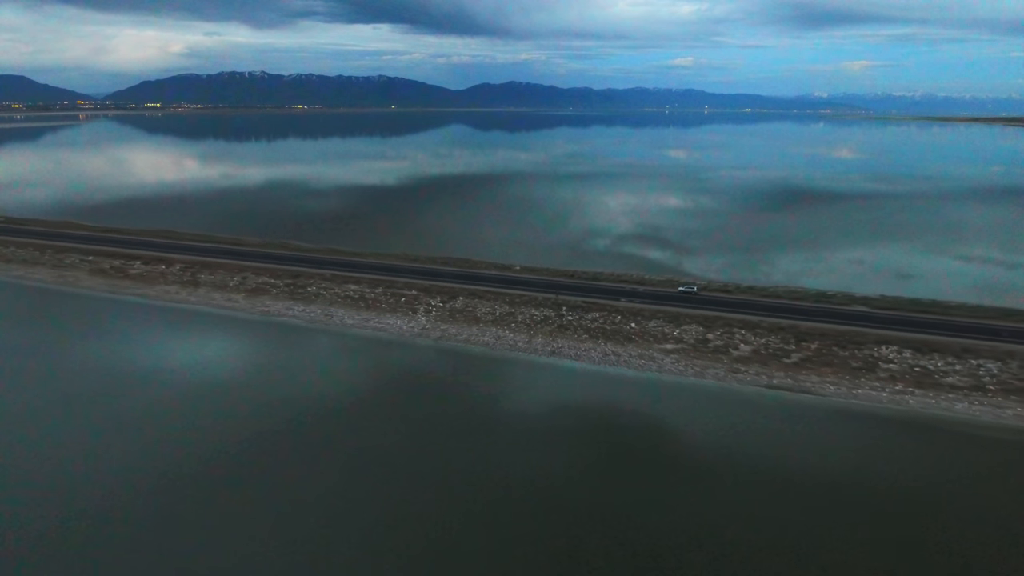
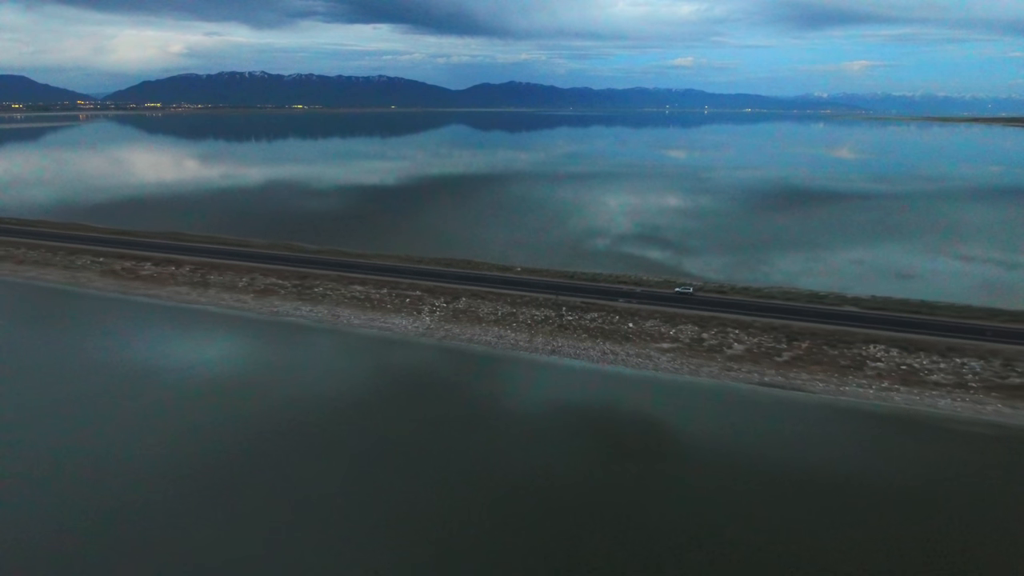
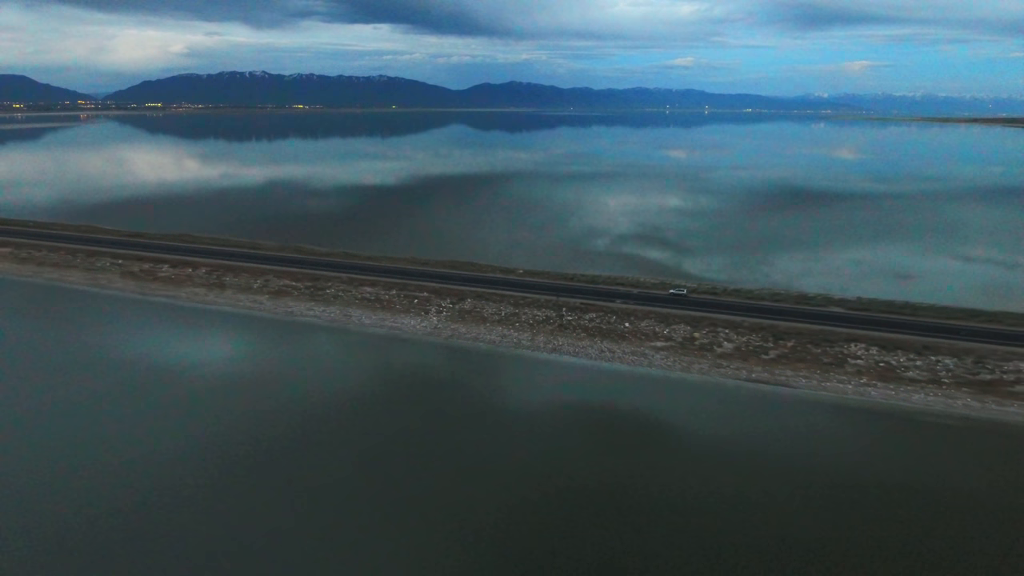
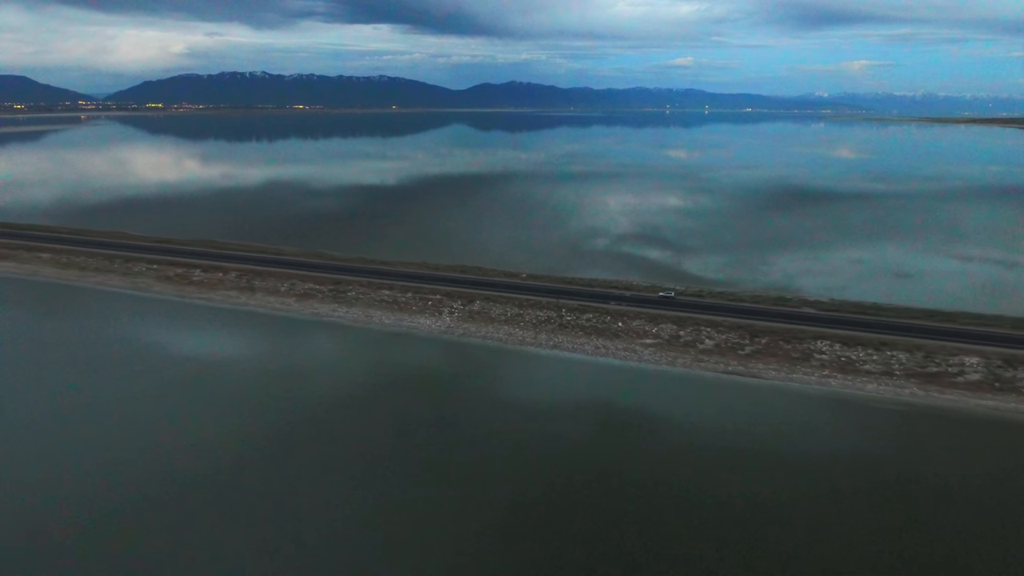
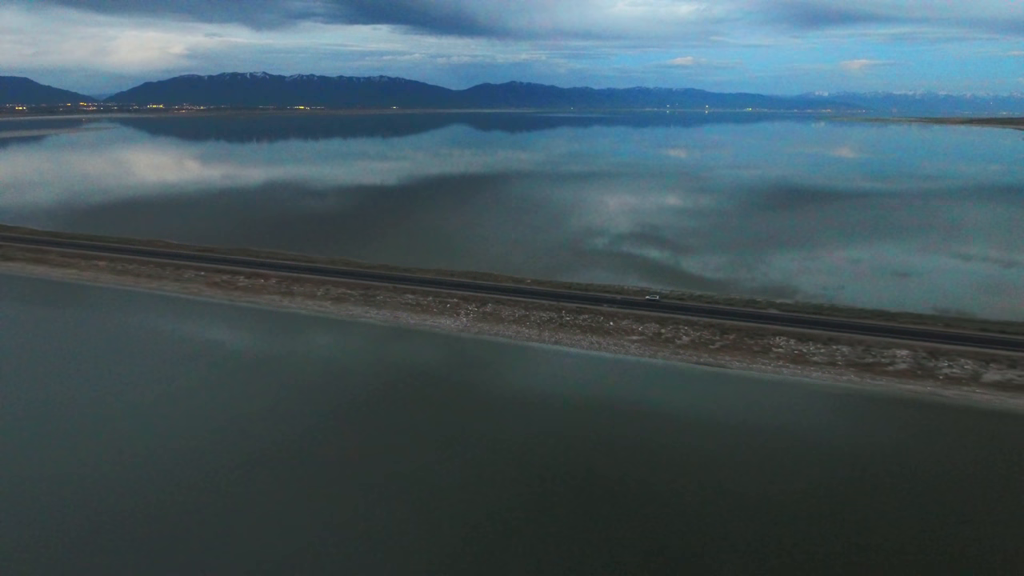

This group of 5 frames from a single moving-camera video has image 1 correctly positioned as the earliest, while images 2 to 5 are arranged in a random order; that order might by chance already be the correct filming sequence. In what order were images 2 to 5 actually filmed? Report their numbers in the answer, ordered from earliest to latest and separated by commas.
2, 3, 4, 5
